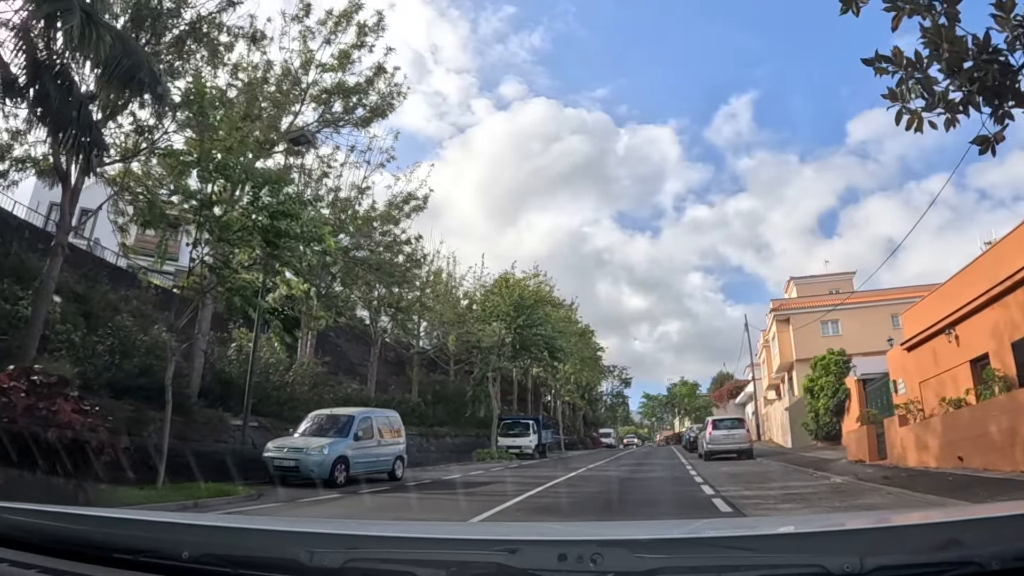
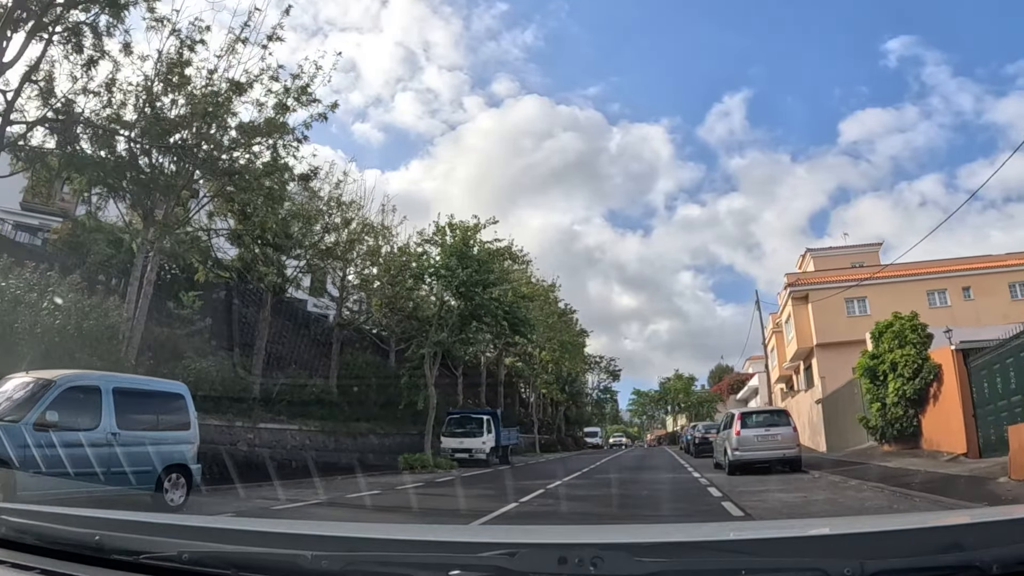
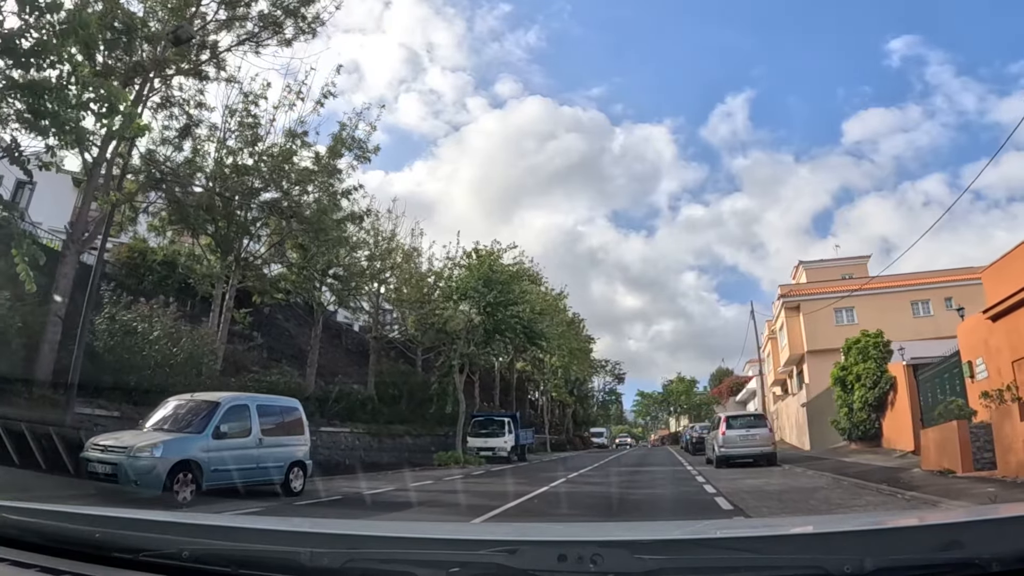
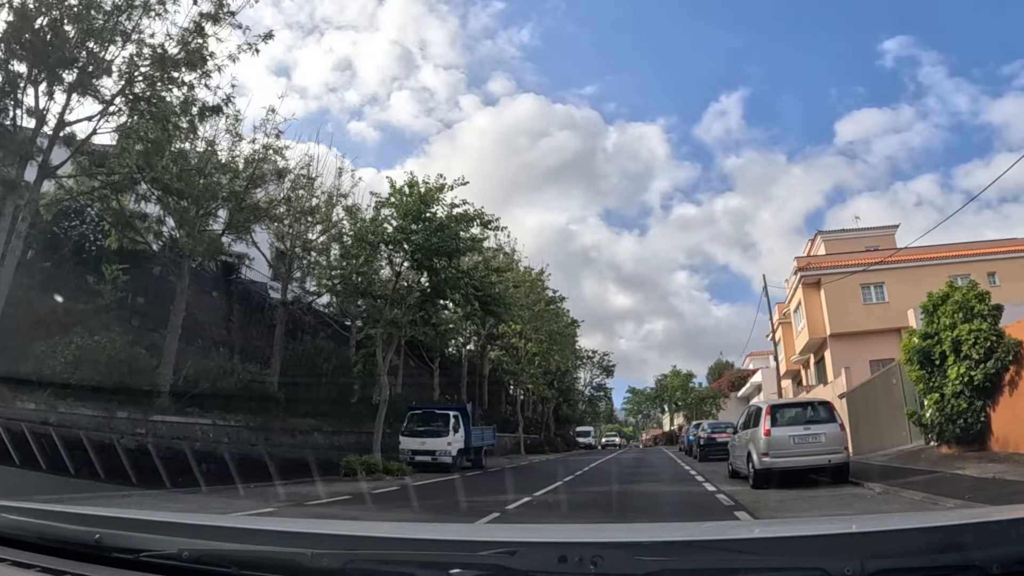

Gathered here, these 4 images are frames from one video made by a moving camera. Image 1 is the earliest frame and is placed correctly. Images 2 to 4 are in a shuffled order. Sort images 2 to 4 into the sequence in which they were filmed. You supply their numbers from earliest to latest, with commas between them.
3, 2, 4
